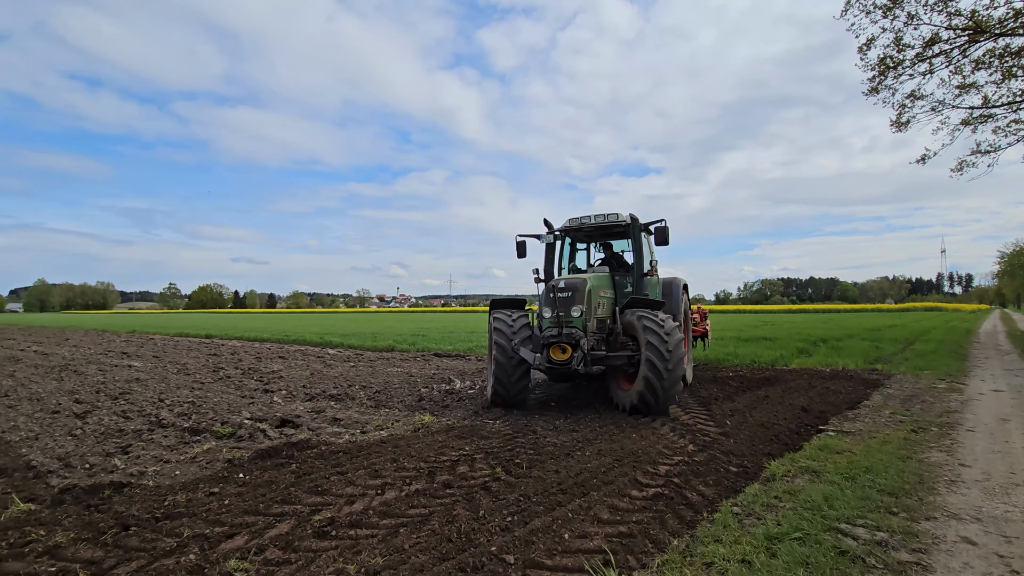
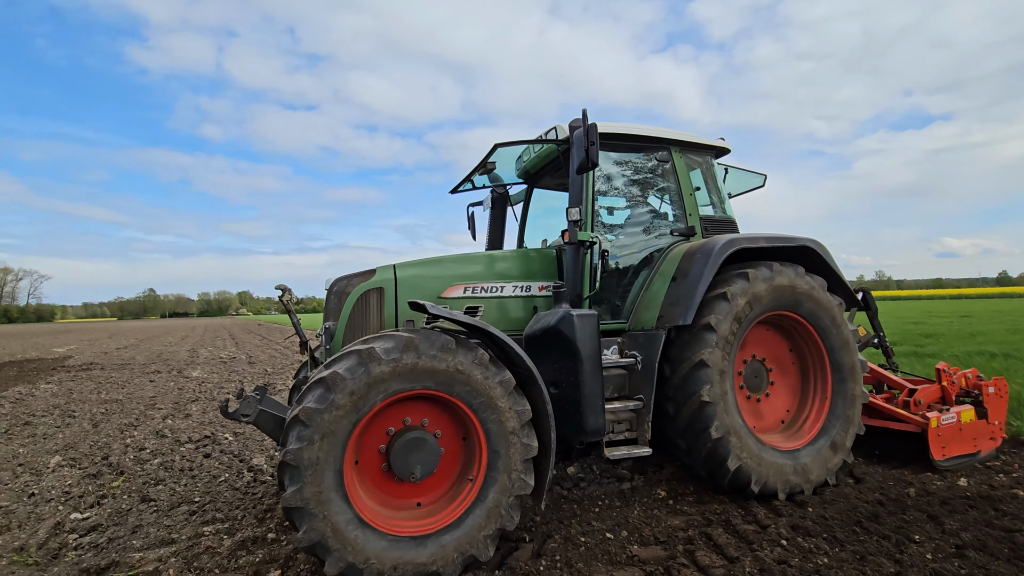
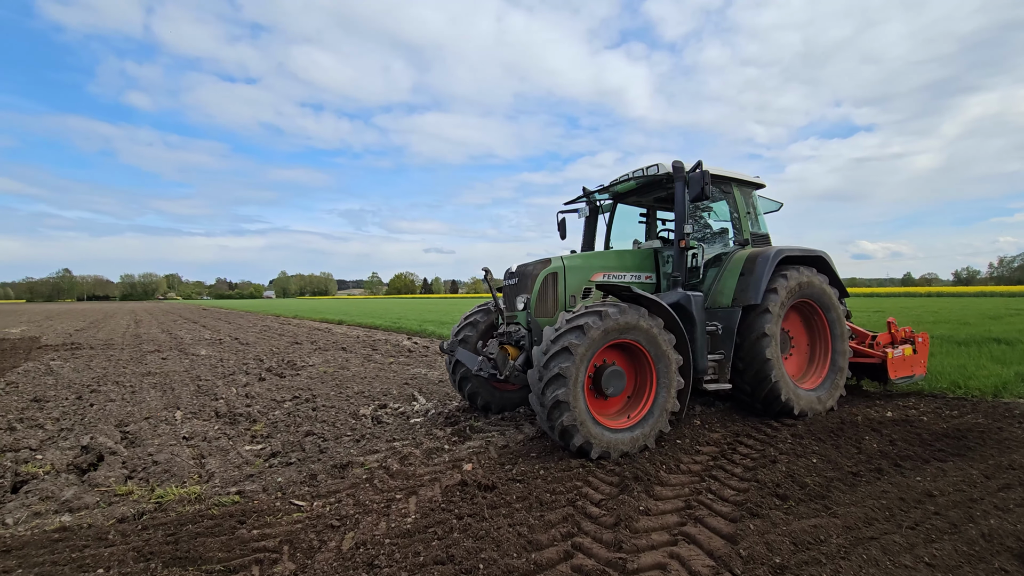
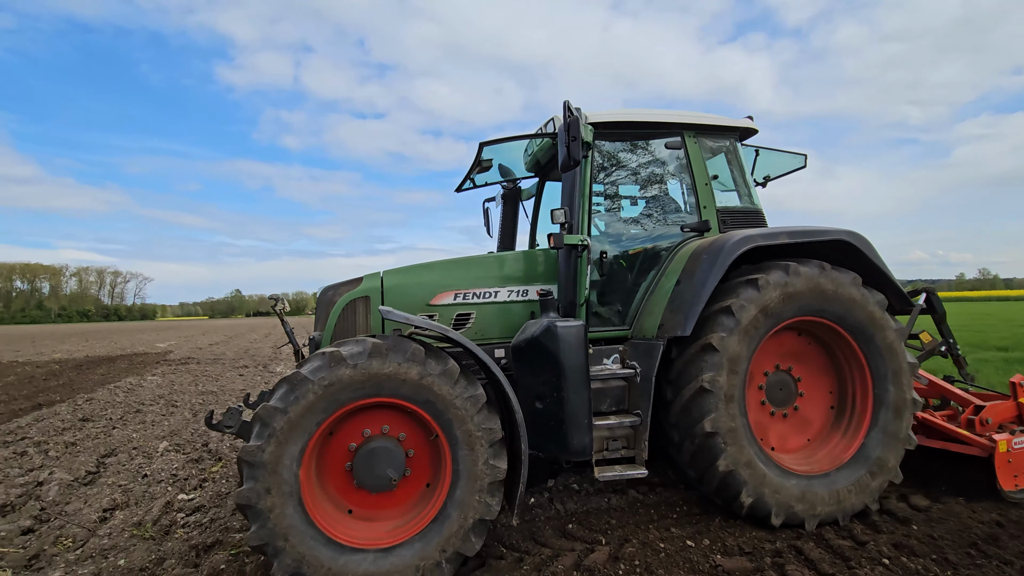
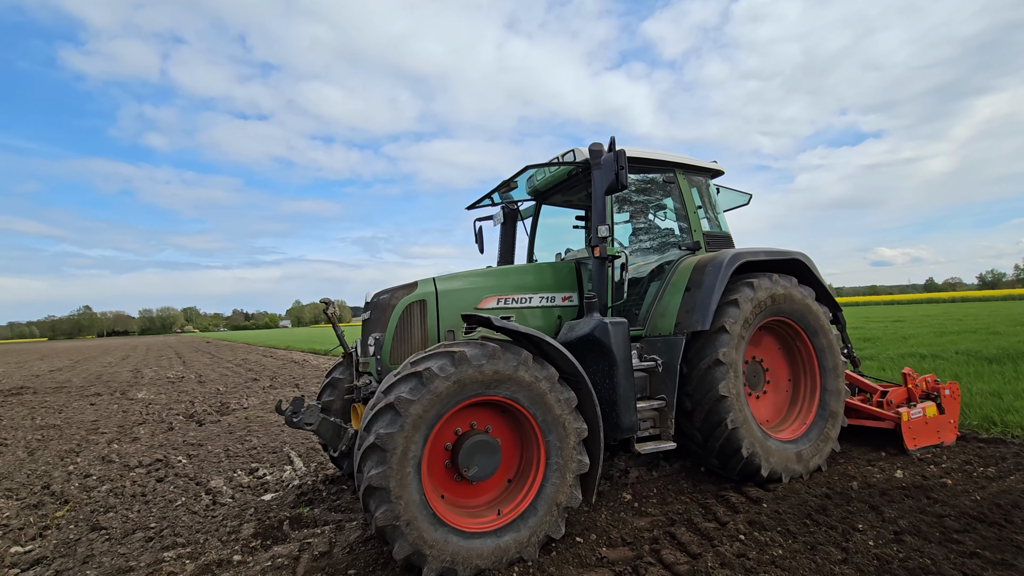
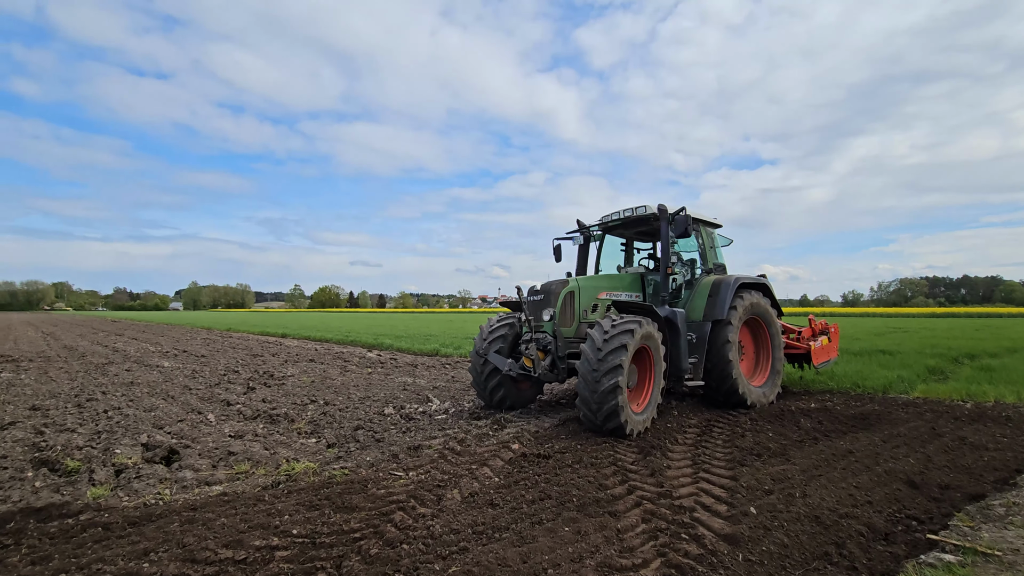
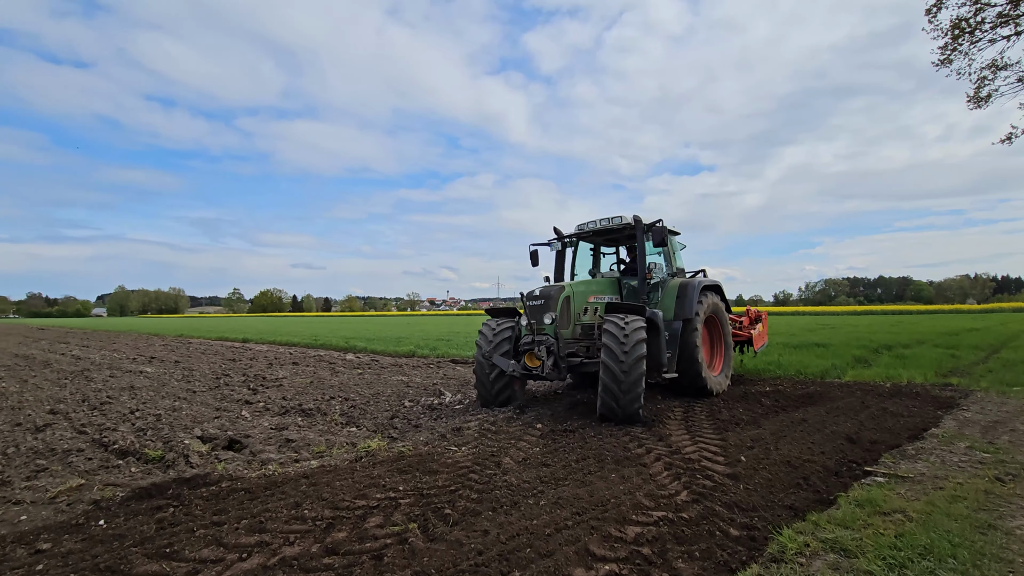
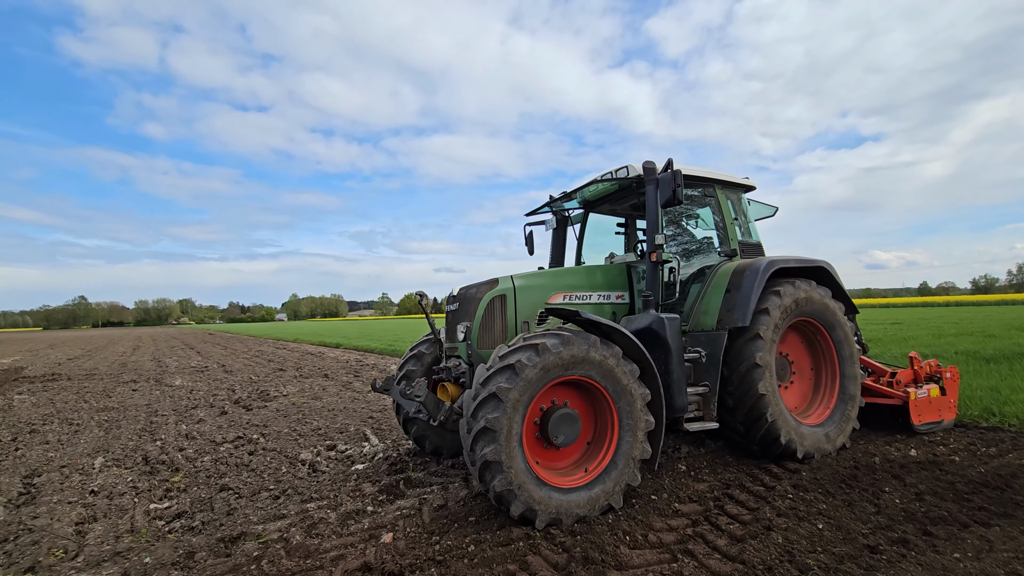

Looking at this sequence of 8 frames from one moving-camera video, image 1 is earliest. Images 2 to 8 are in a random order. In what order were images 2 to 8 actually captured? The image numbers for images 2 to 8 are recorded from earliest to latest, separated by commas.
7, 6, 3, 8, 5, 2, 4
